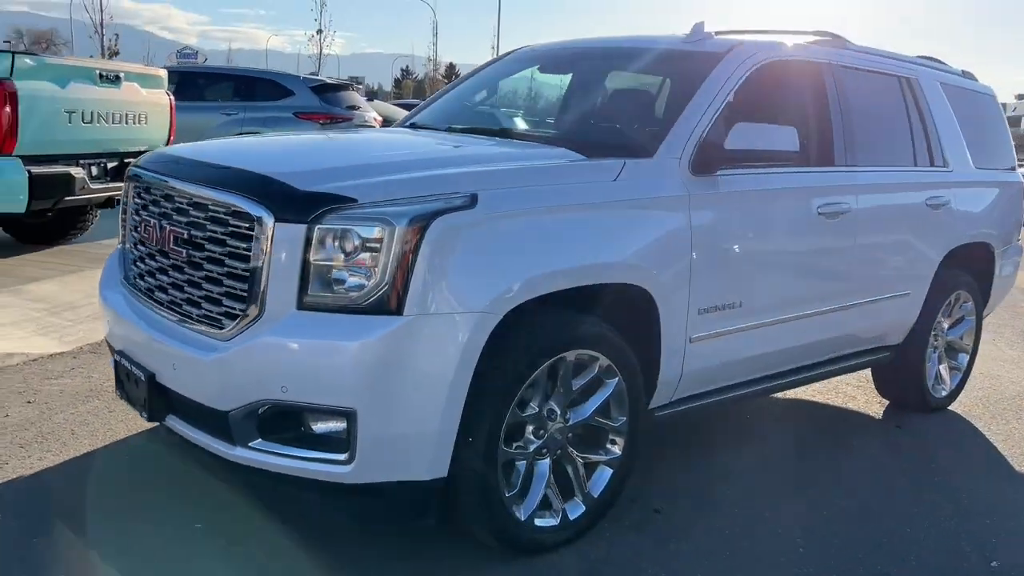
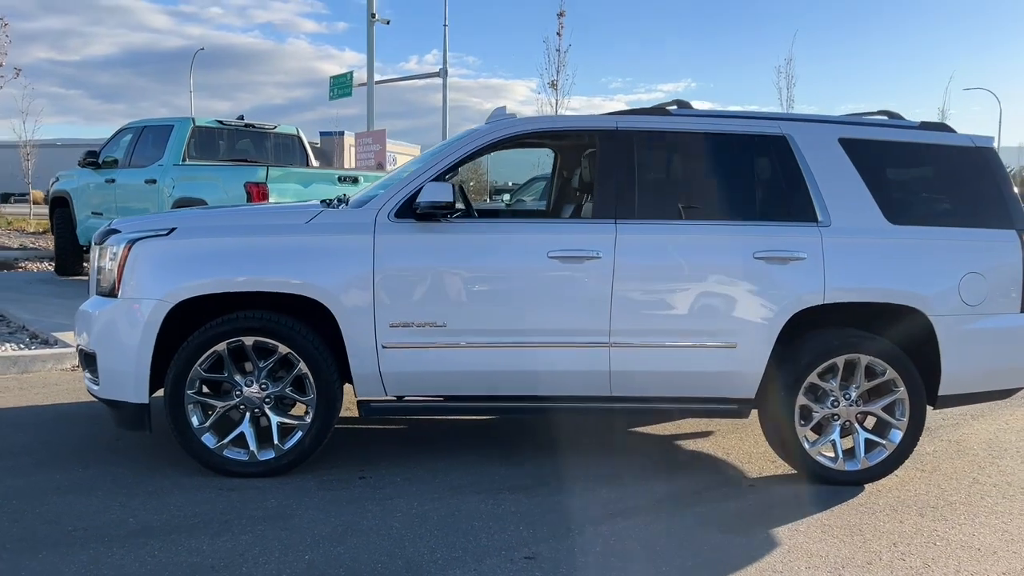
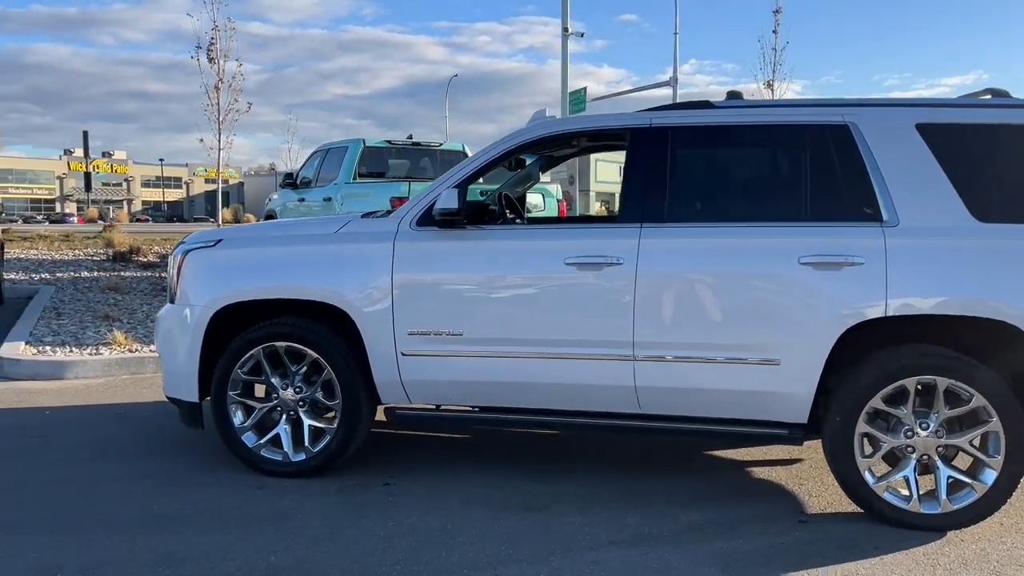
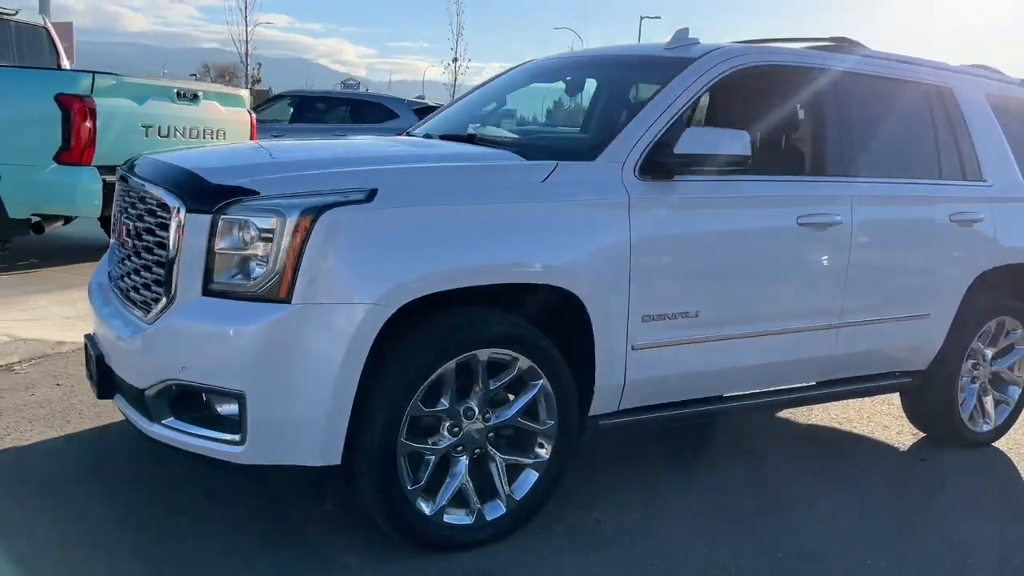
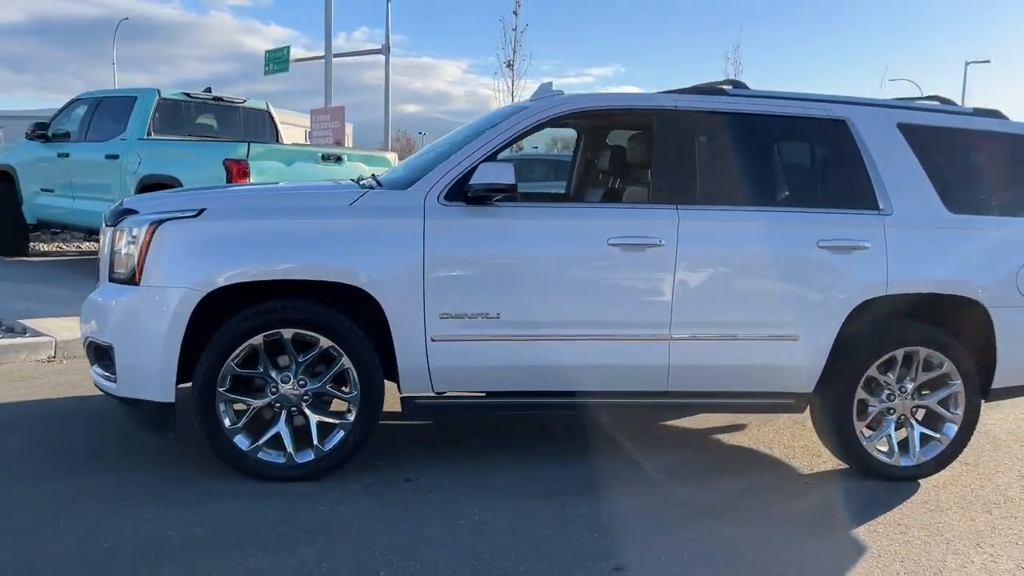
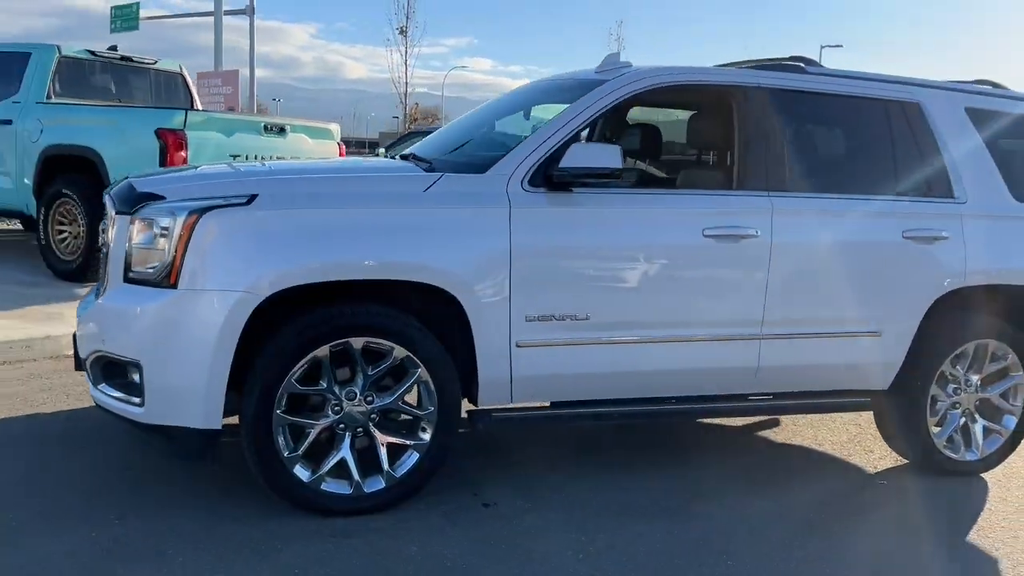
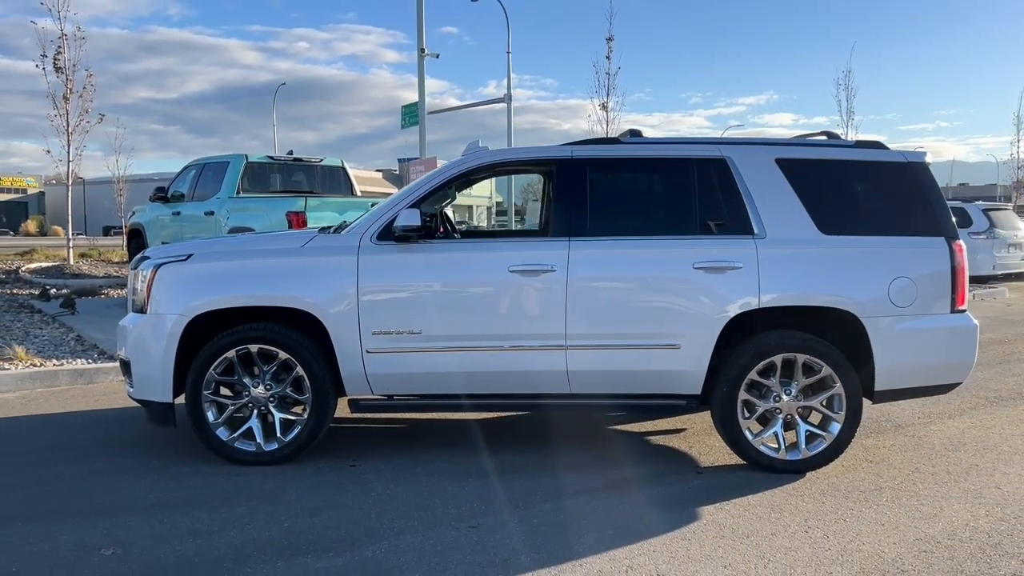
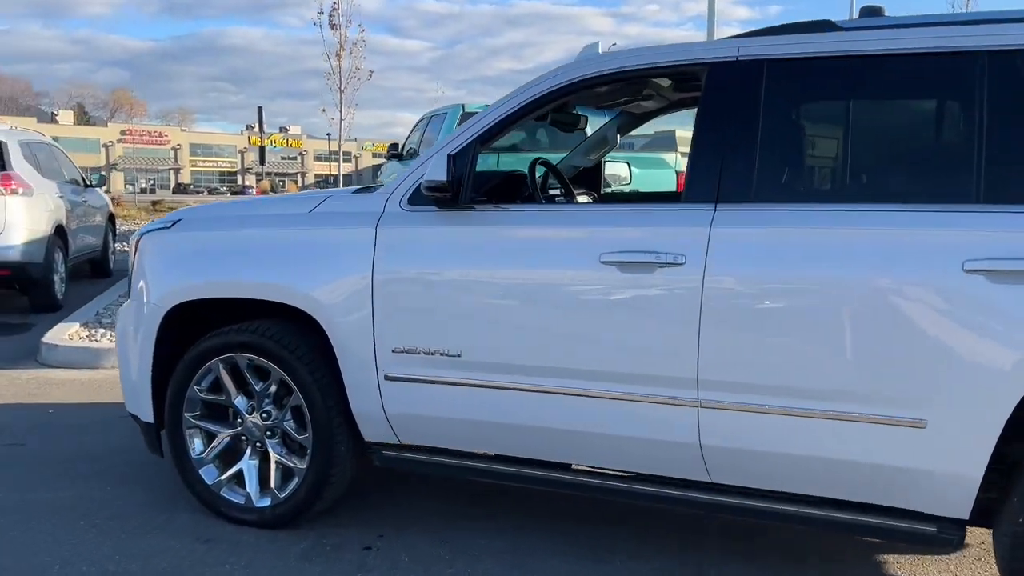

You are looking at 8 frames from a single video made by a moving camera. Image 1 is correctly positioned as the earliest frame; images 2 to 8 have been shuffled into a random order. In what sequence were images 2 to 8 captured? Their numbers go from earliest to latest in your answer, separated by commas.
4, 6, 5, 2, 7, 3, 8
